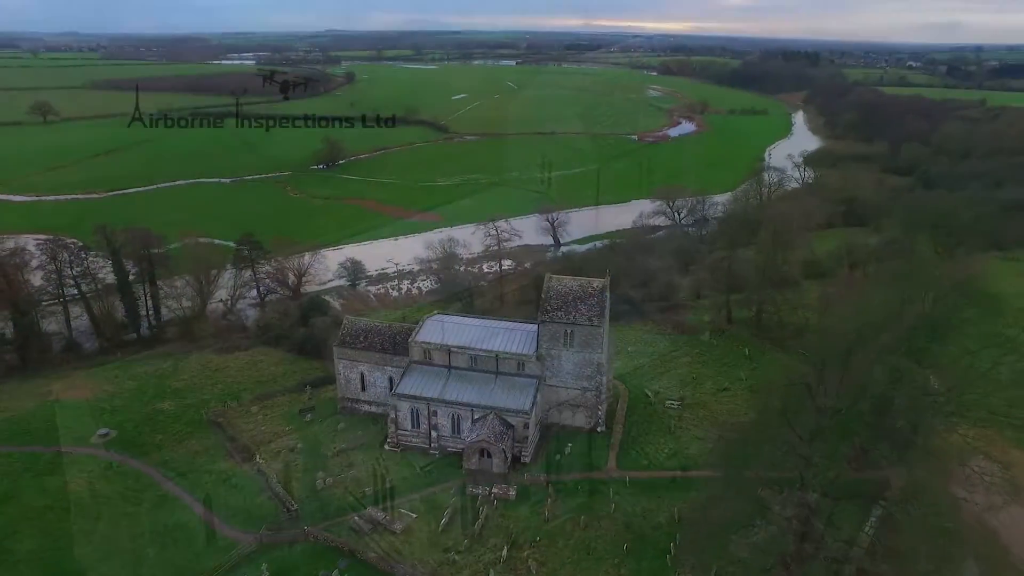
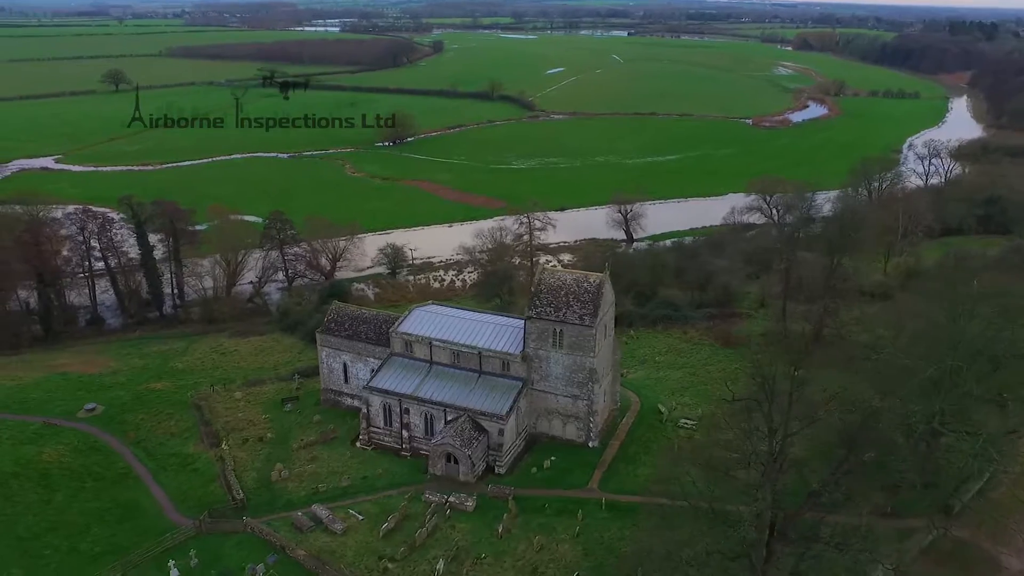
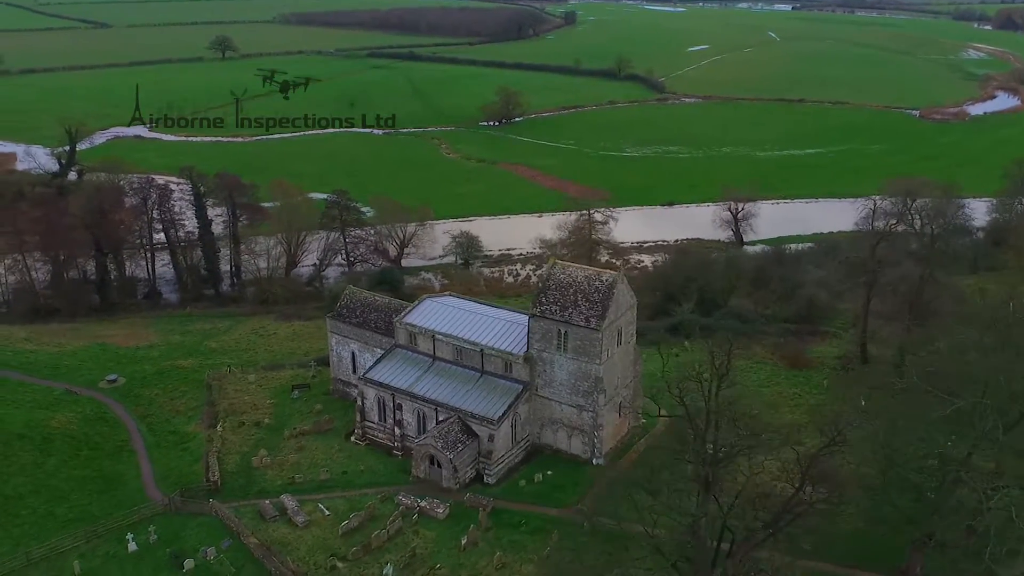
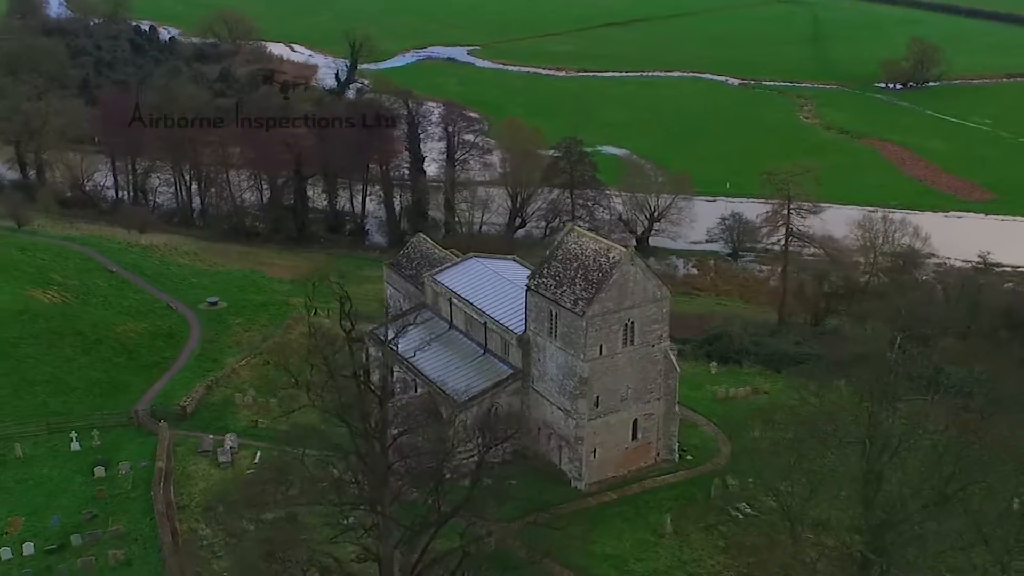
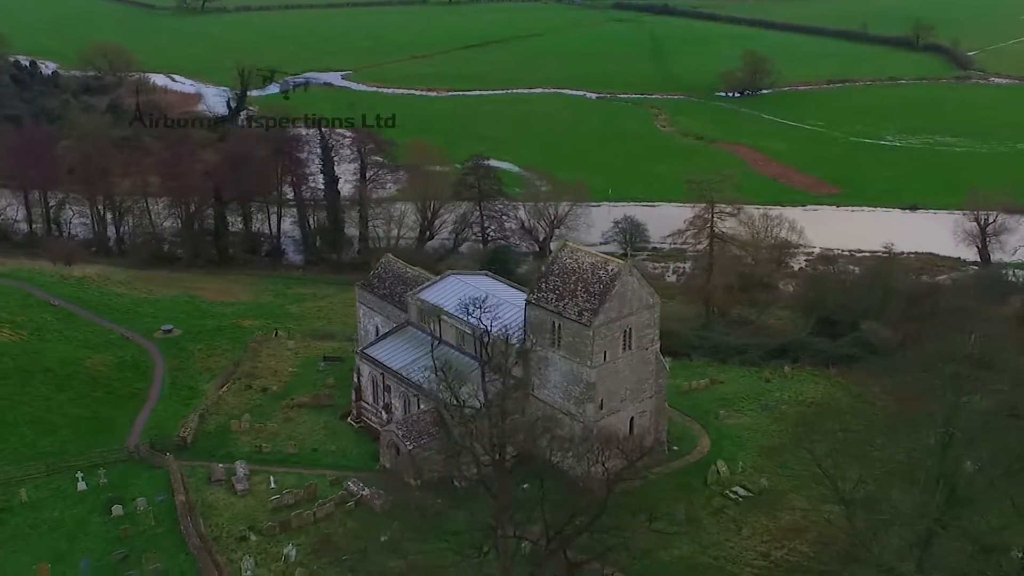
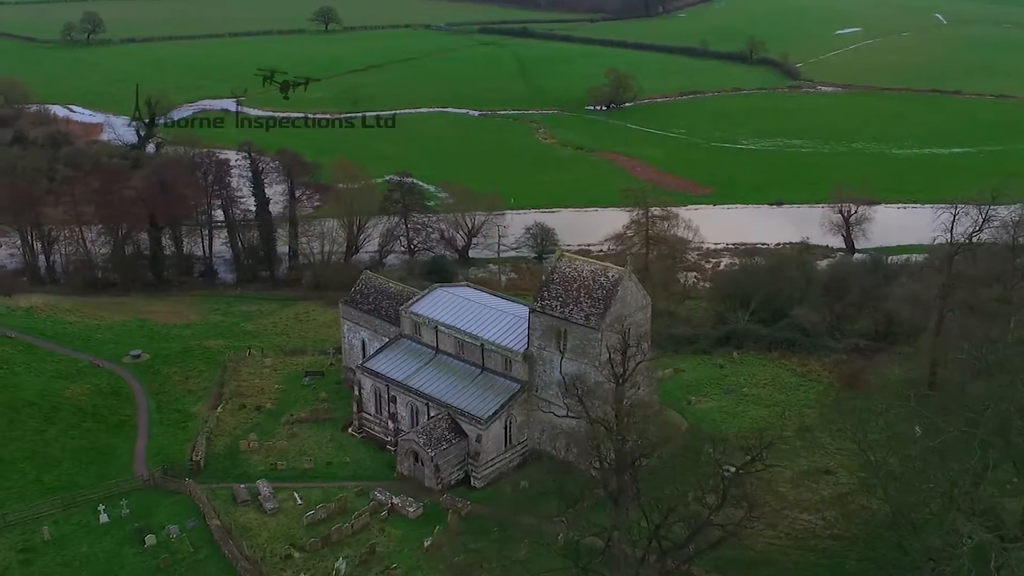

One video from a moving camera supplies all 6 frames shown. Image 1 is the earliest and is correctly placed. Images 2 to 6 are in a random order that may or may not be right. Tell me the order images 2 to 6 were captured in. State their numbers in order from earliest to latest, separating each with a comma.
2, 3, 6, 5, 4
